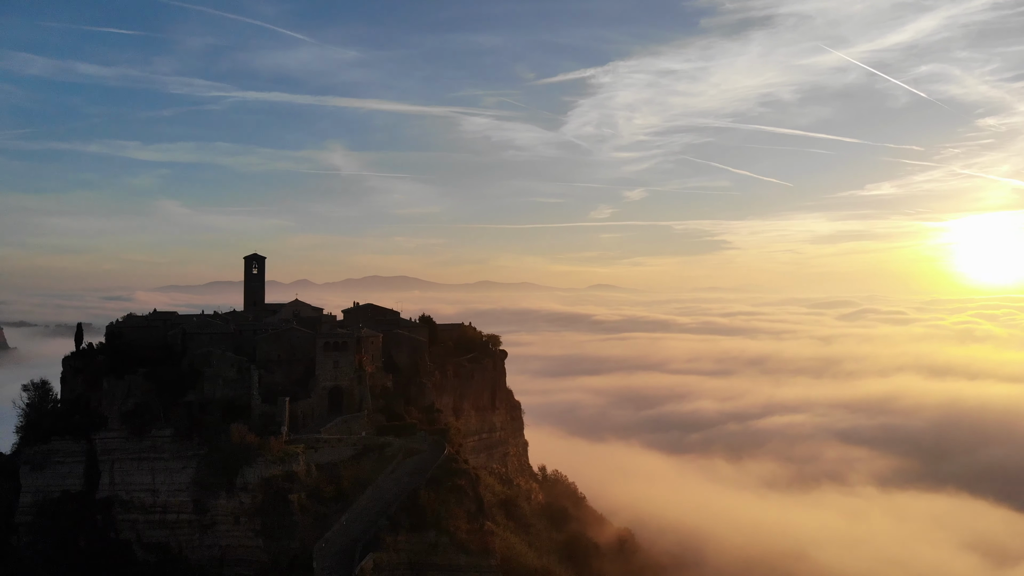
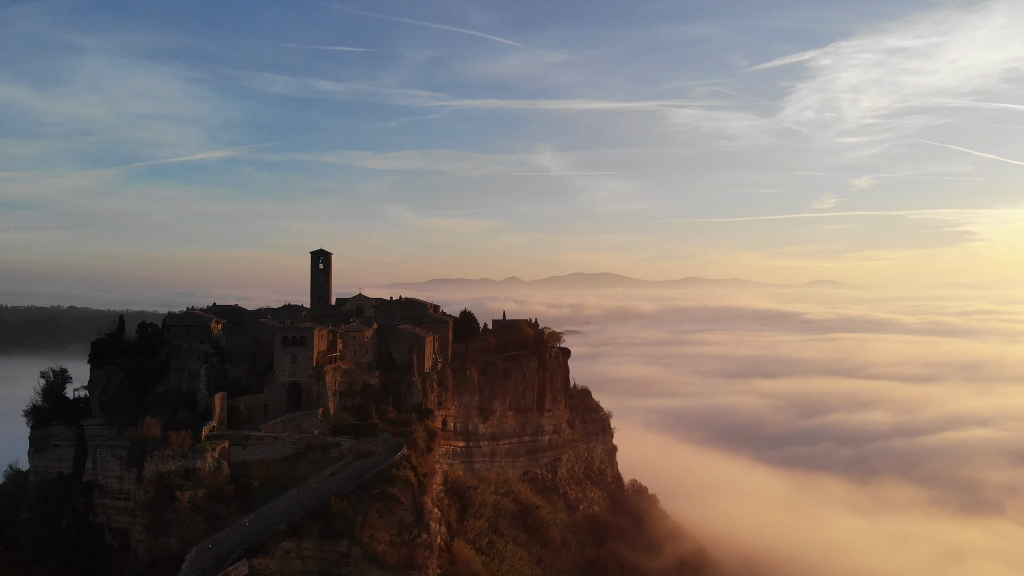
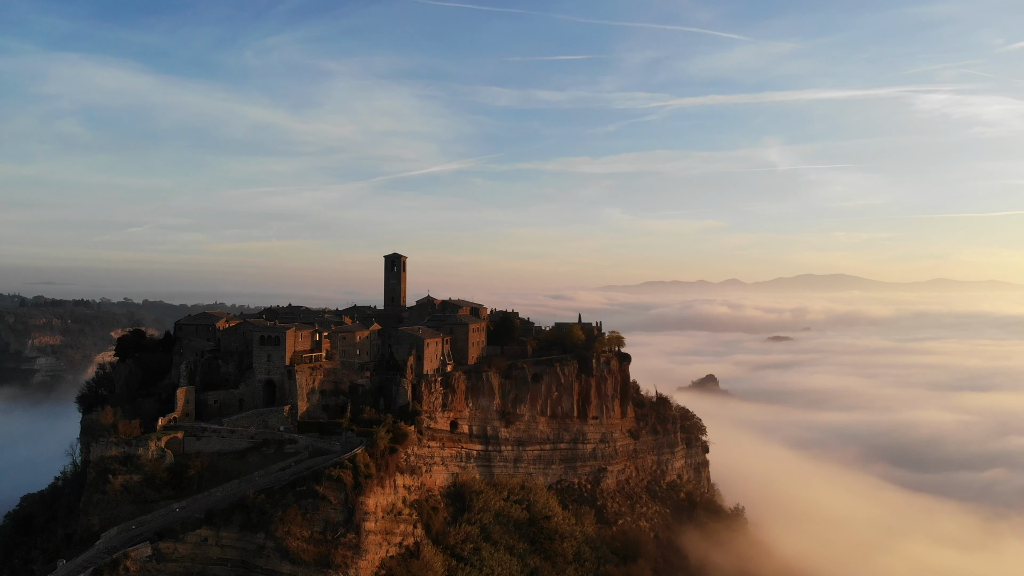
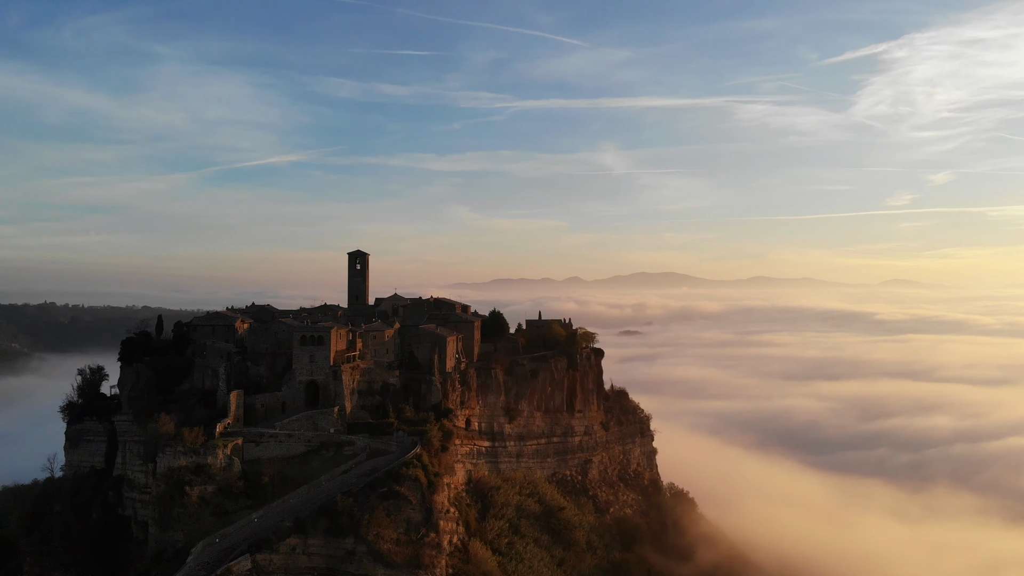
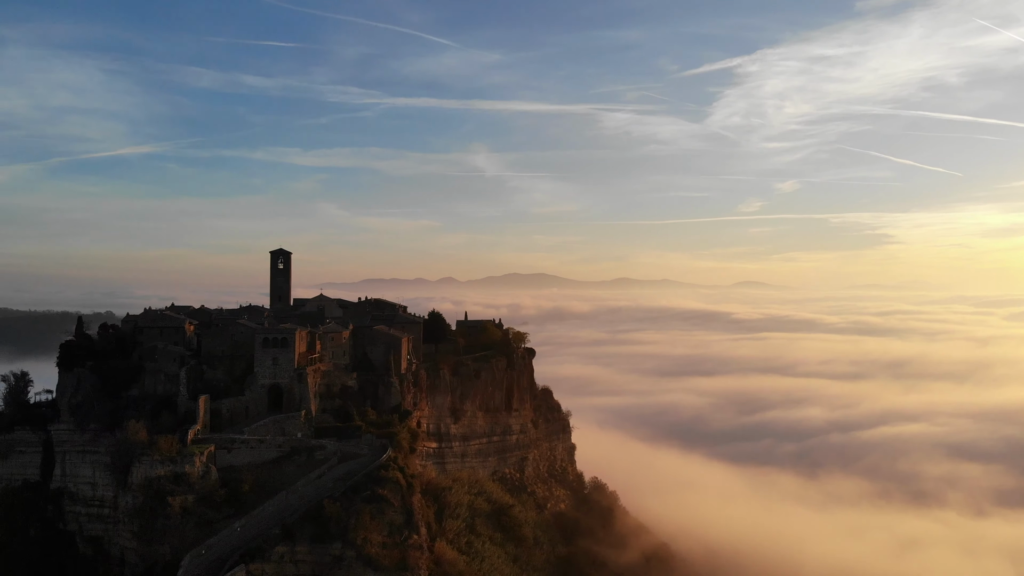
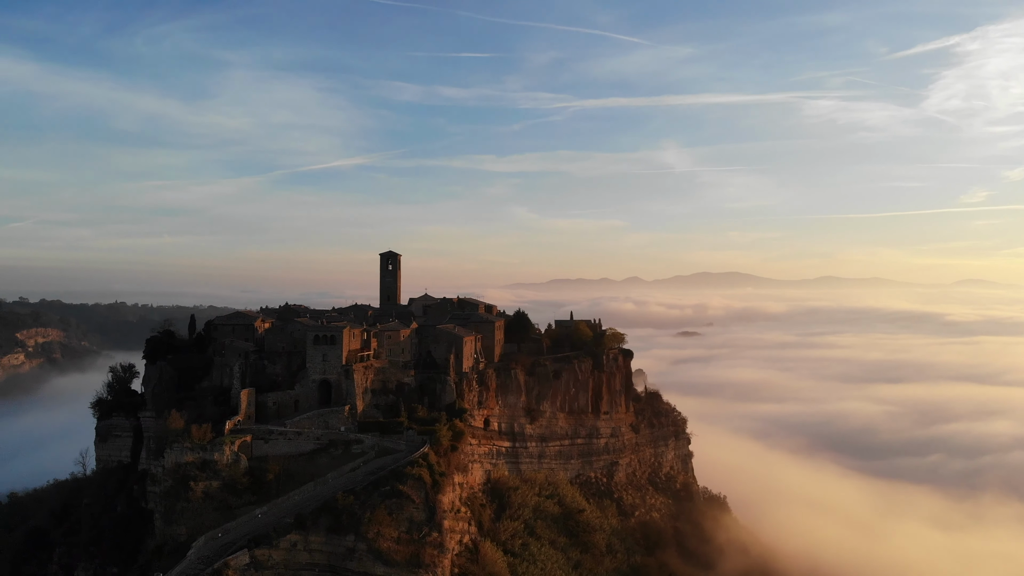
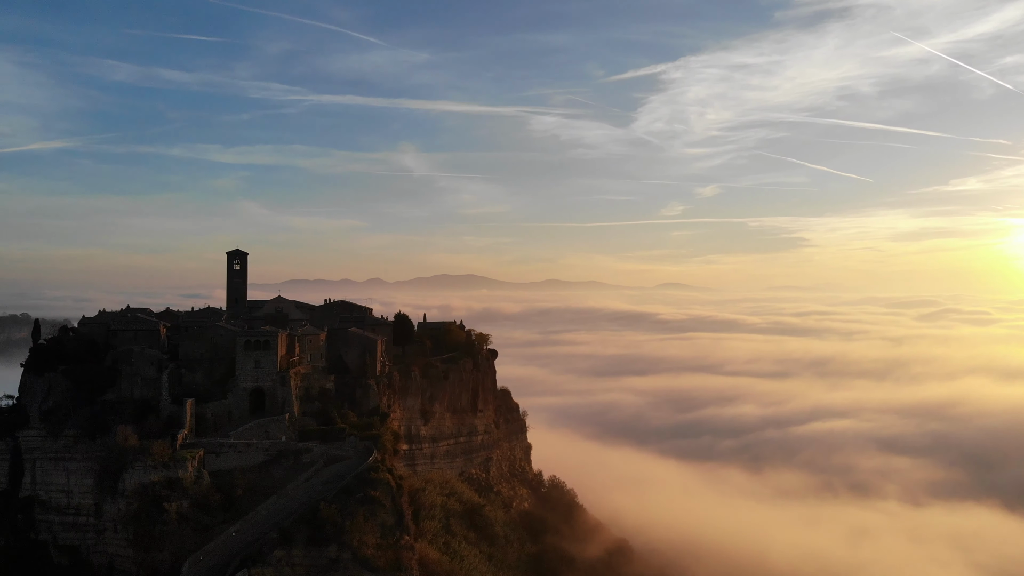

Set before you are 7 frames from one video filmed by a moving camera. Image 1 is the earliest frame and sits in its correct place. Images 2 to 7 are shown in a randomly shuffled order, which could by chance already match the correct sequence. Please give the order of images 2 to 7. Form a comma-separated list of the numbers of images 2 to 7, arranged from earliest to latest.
7, 5, 2, 4, 6, 3
